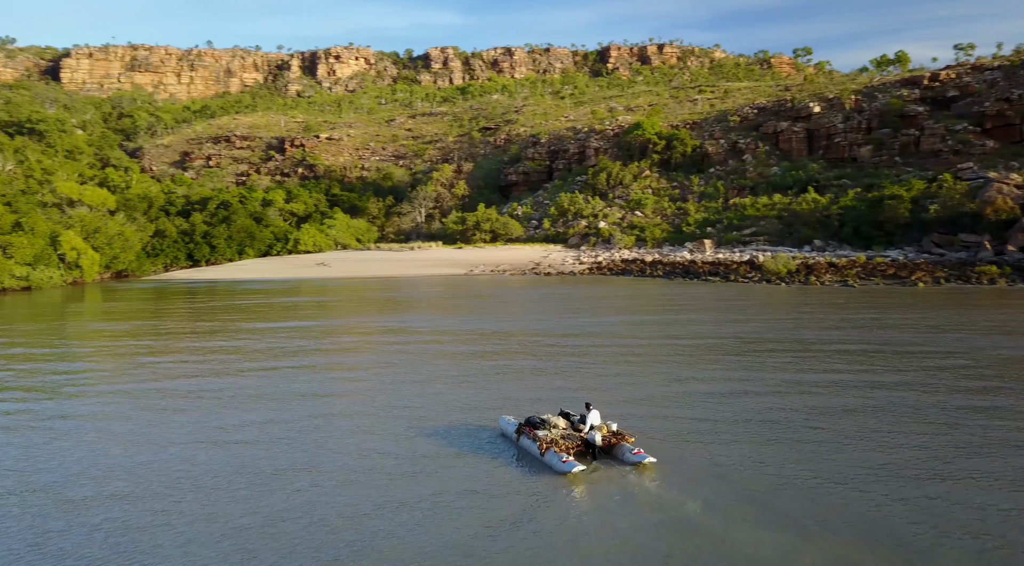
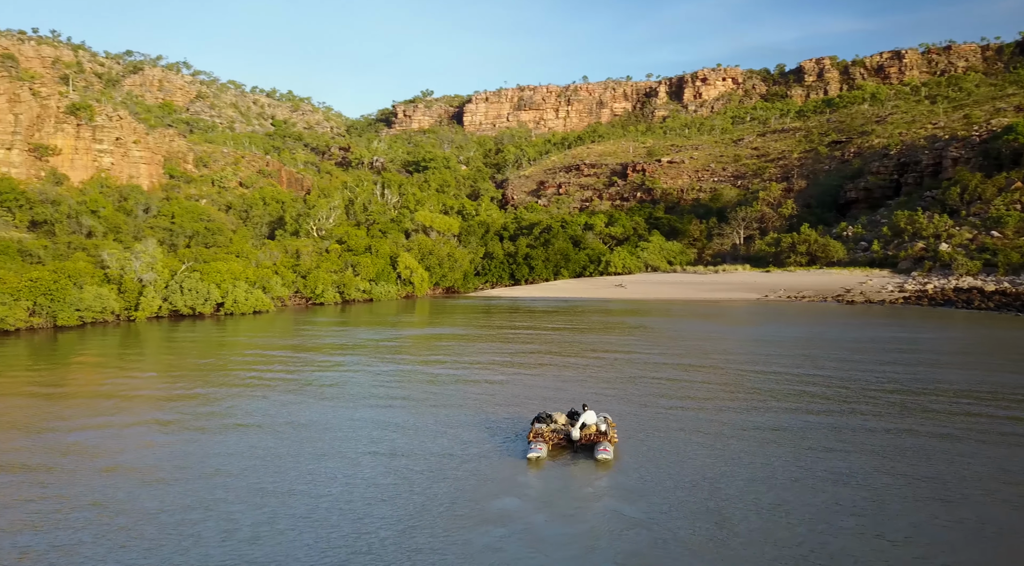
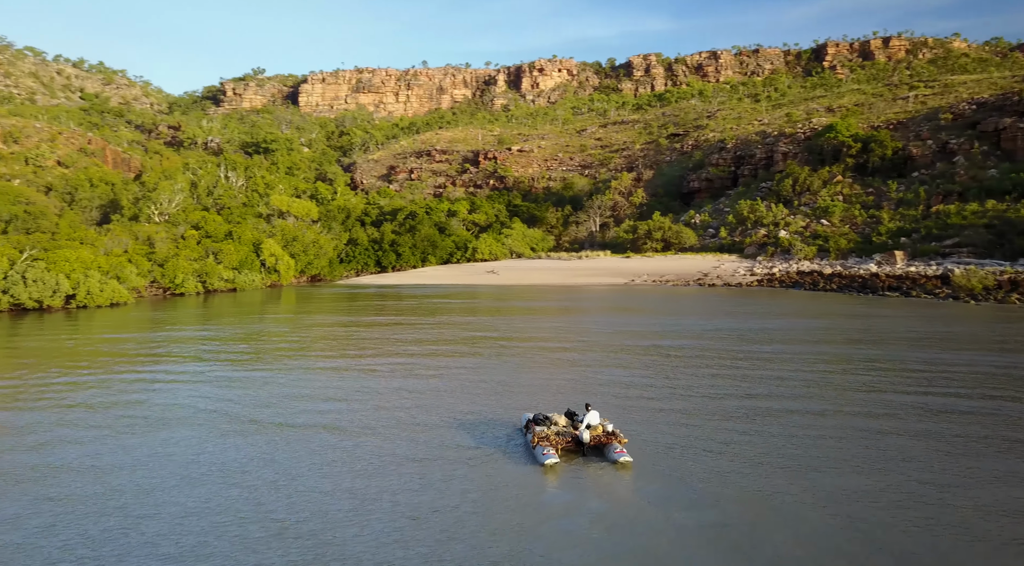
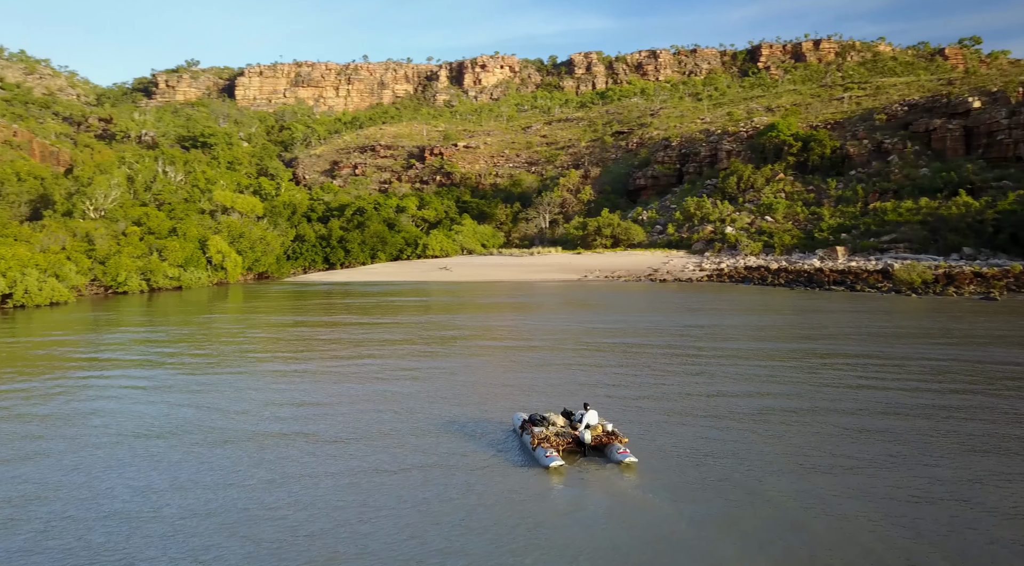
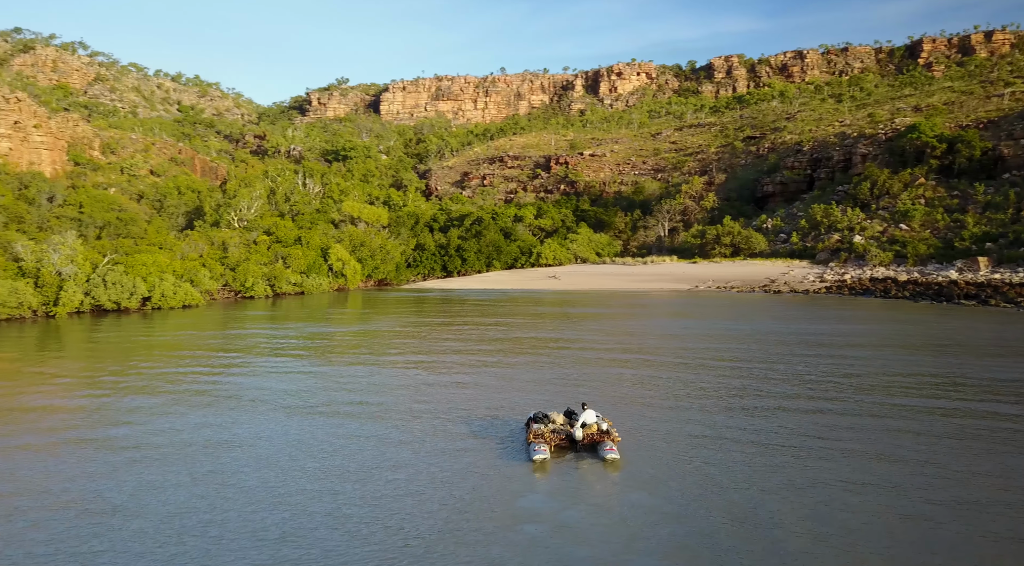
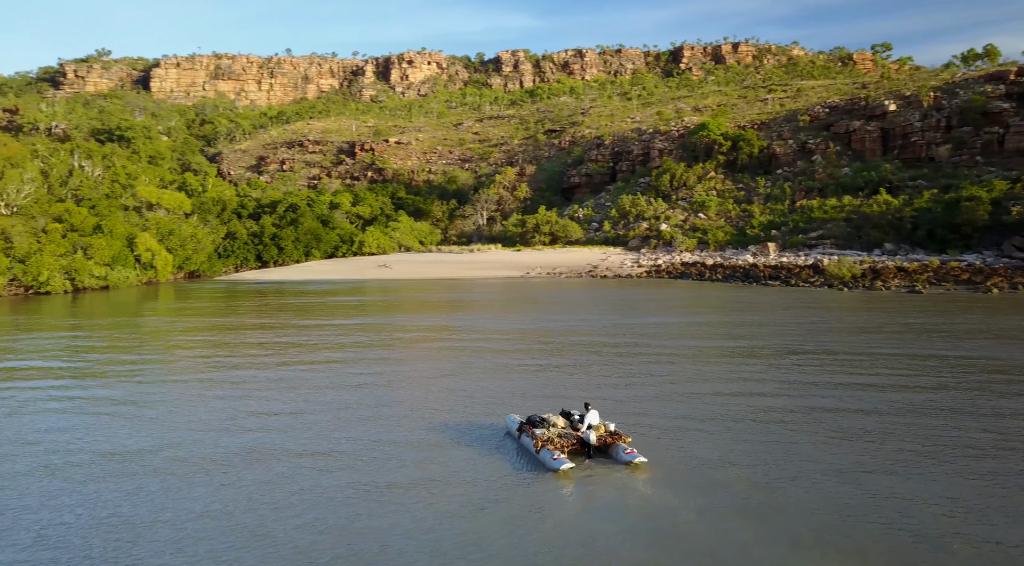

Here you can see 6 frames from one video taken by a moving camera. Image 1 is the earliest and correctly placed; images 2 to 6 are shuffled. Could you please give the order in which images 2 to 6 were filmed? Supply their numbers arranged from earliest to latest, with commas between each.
6, 4, 3, 5, 2
